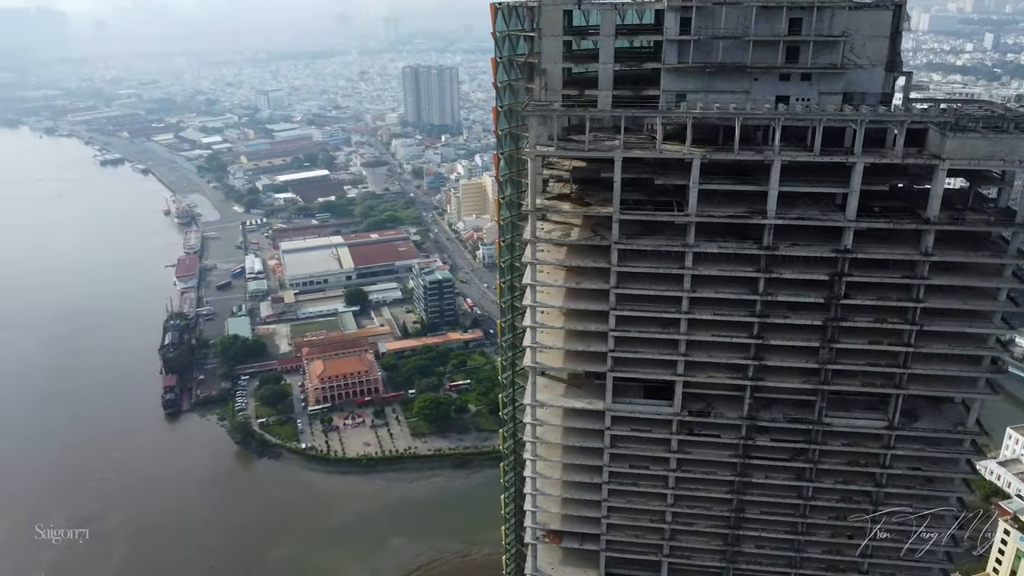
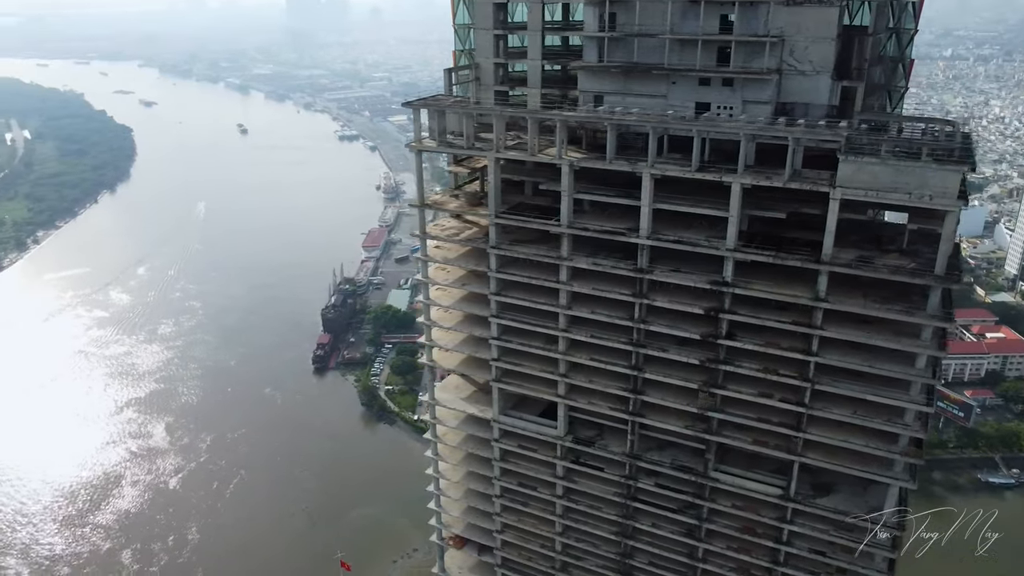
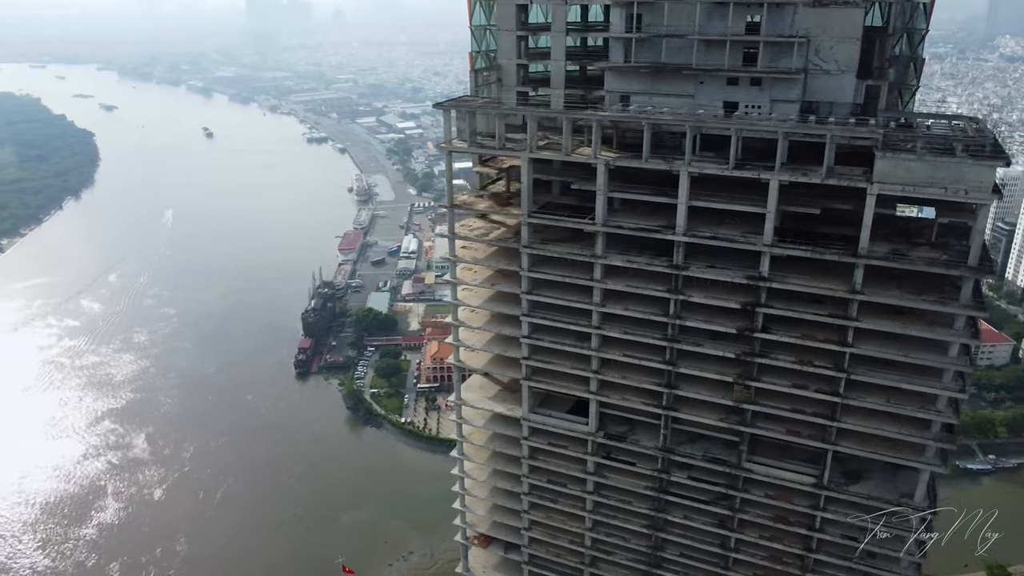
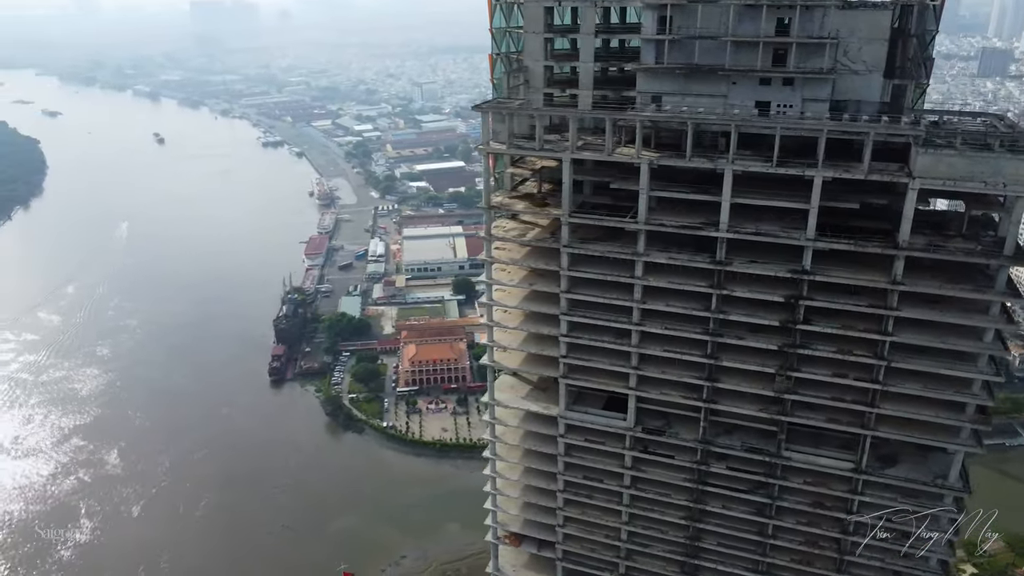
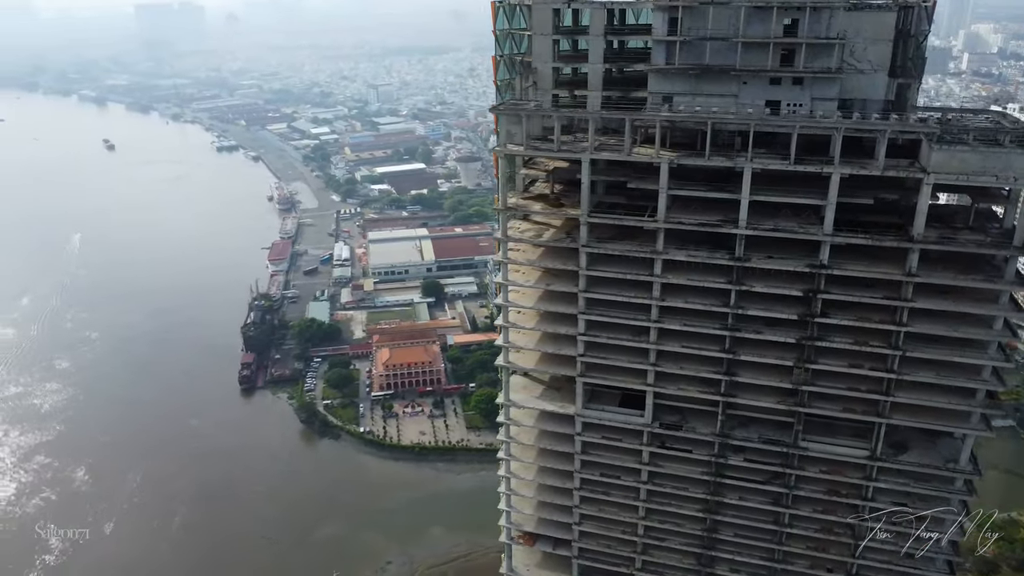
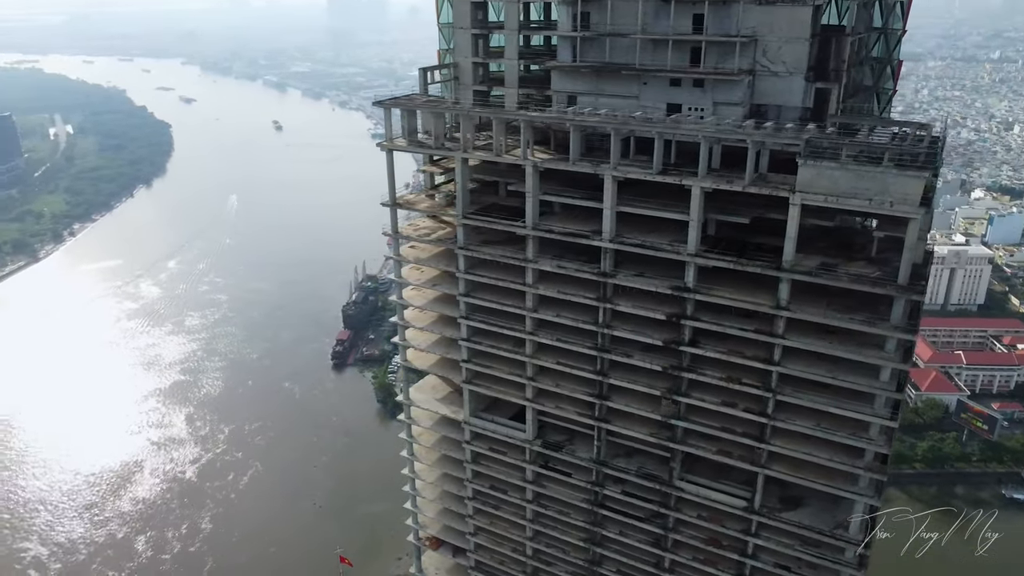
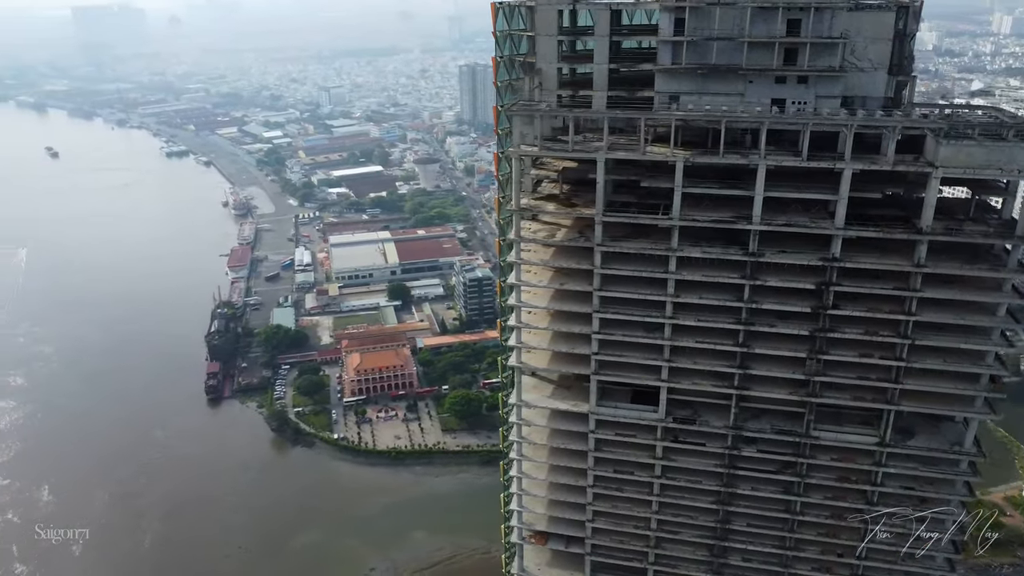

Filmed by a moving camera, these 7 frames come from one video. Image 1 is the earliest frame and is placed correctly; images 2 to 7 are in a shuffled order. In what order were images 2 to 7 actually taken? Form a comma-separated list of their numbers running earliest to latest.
7, 5, 4, 3, 2, 6
